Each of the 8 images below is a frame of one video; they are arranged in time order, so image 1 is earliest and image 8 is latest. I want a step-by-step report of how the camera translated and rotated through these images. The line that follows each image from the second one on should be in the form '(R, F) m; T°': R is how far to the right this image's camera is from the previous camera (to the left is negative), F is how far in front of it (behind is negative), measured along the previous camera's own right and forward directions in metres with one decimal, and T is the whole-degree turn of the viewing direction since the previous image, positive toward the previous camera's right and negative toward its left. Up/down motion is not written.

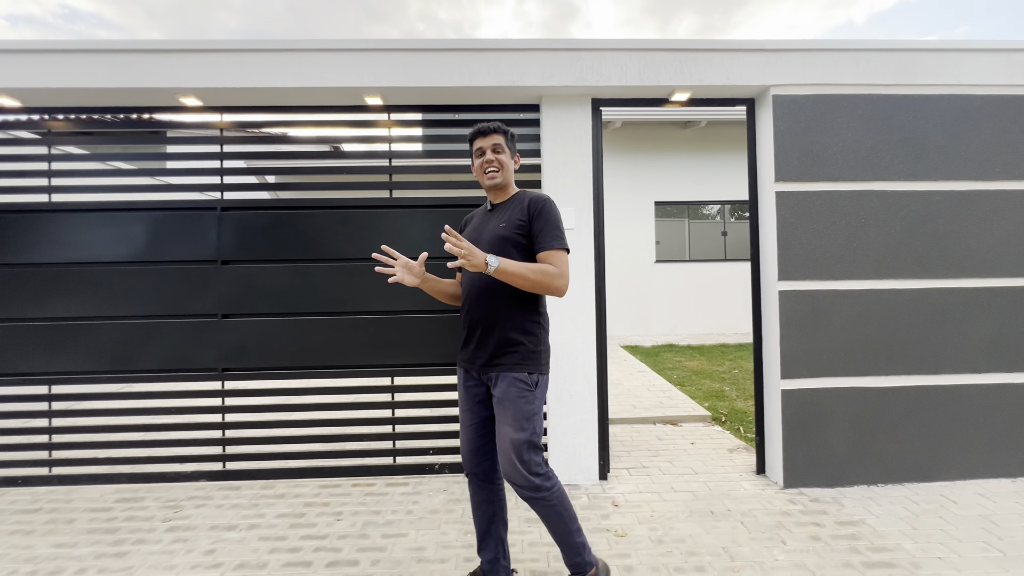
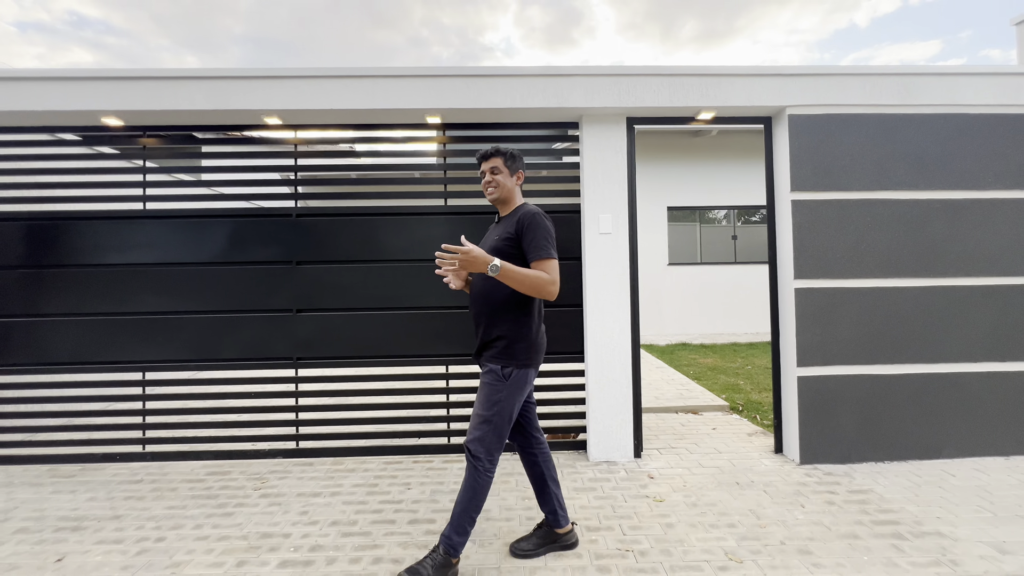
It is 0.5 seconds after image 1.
(-0.3, -0.3) m; 0°
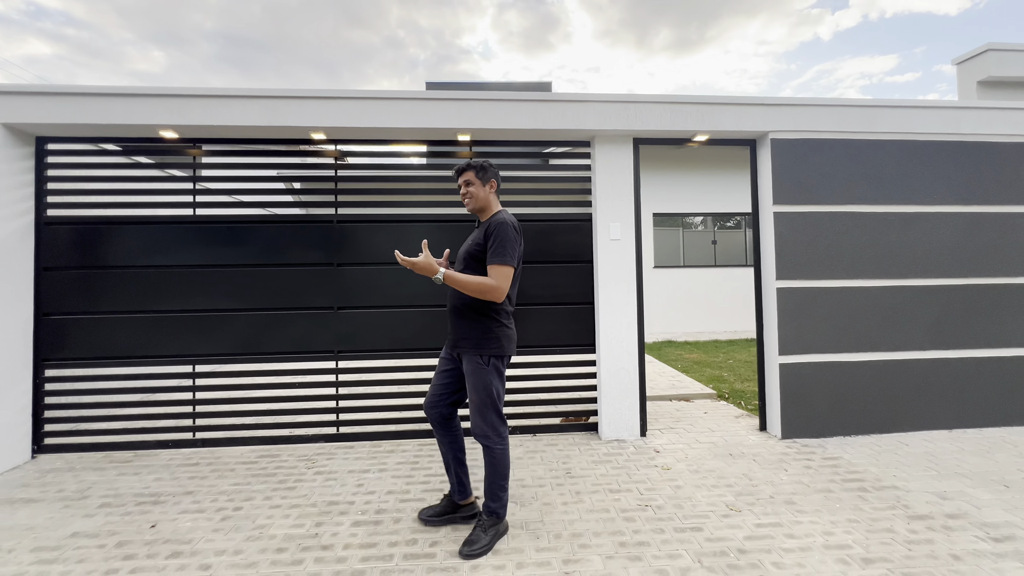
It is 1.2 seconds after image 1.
(-0.3, -0.3) m; +3°
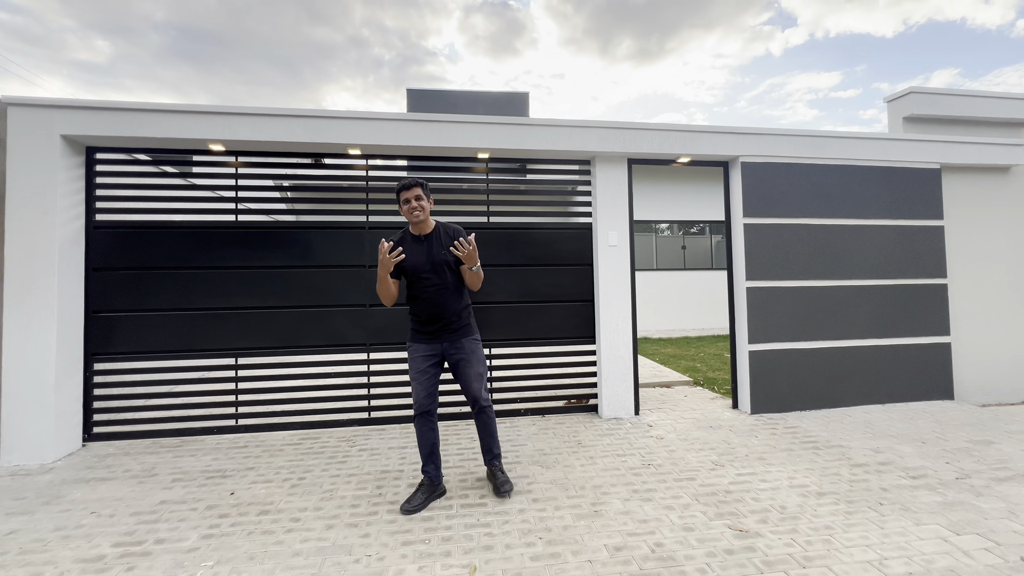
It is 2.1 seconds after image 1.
(-0.4, -0.4) m; +4°
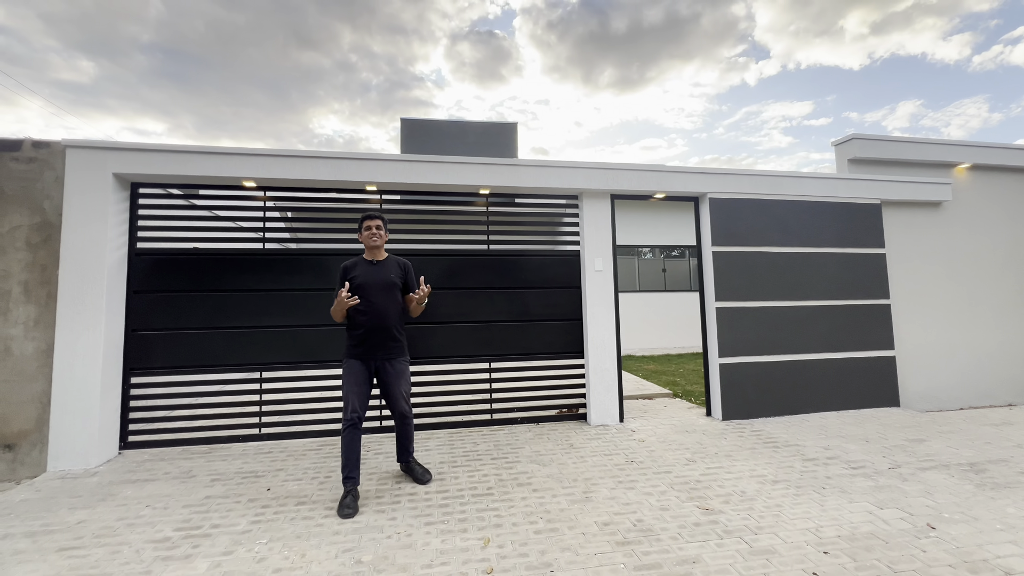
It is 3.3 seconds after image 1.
(-0.1, -0.4) m; +2°
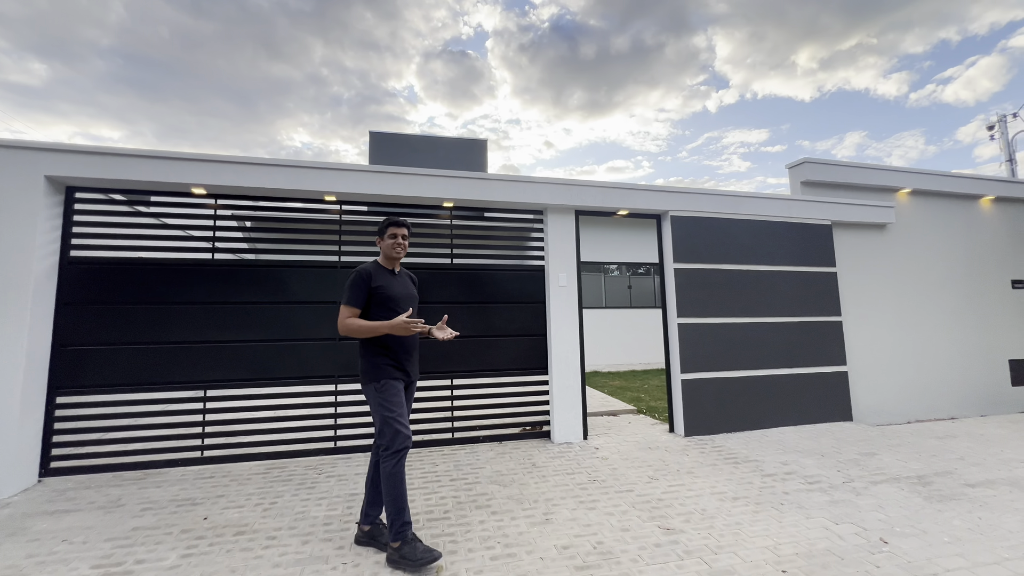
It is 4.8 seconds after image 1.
(+0.1, +0.1) m; +4°
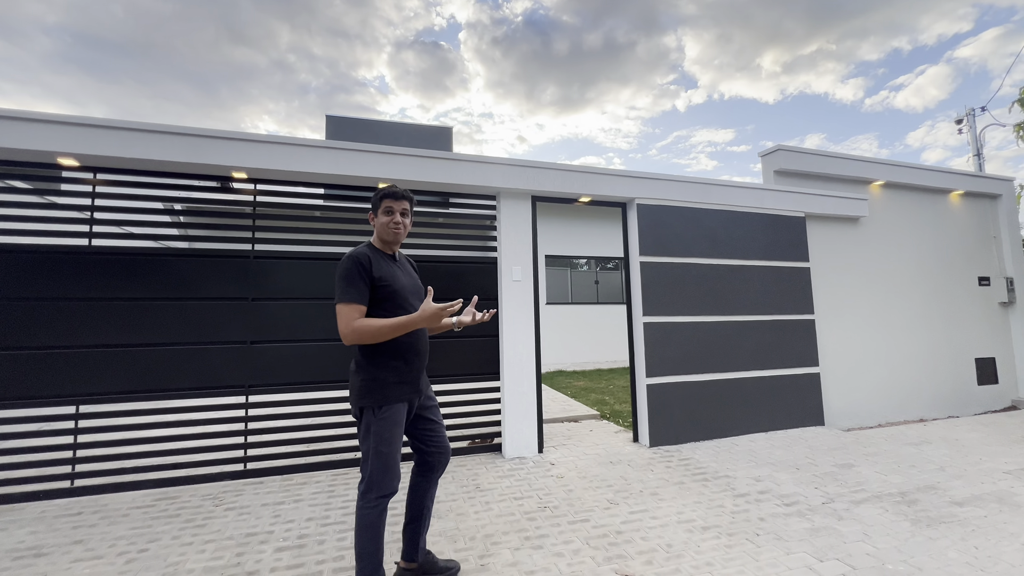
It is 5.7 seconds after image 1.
(+0.2, +0.5) m; +3°
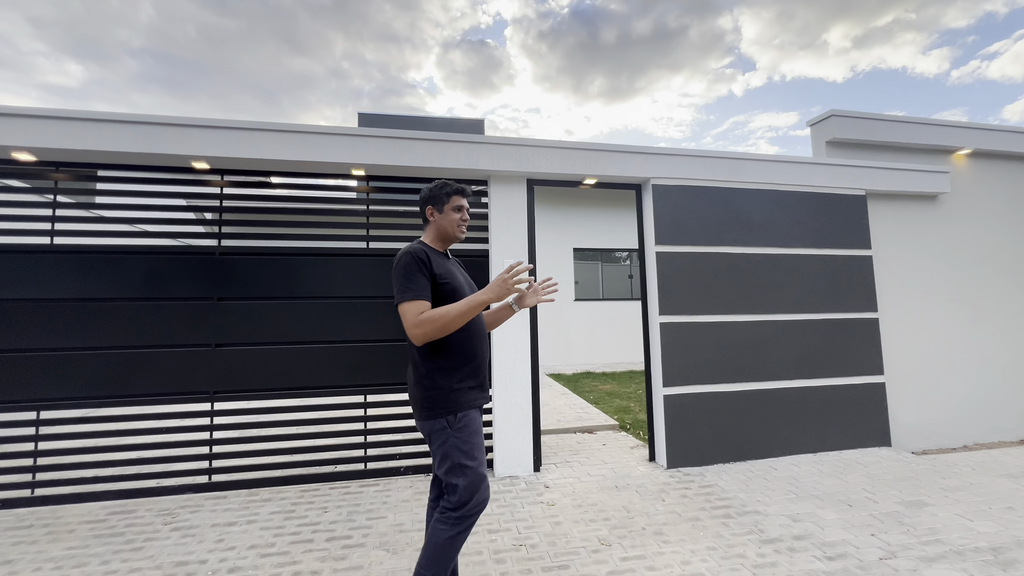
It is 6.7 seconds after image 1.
(+0.4, +0.5) m; -6°
